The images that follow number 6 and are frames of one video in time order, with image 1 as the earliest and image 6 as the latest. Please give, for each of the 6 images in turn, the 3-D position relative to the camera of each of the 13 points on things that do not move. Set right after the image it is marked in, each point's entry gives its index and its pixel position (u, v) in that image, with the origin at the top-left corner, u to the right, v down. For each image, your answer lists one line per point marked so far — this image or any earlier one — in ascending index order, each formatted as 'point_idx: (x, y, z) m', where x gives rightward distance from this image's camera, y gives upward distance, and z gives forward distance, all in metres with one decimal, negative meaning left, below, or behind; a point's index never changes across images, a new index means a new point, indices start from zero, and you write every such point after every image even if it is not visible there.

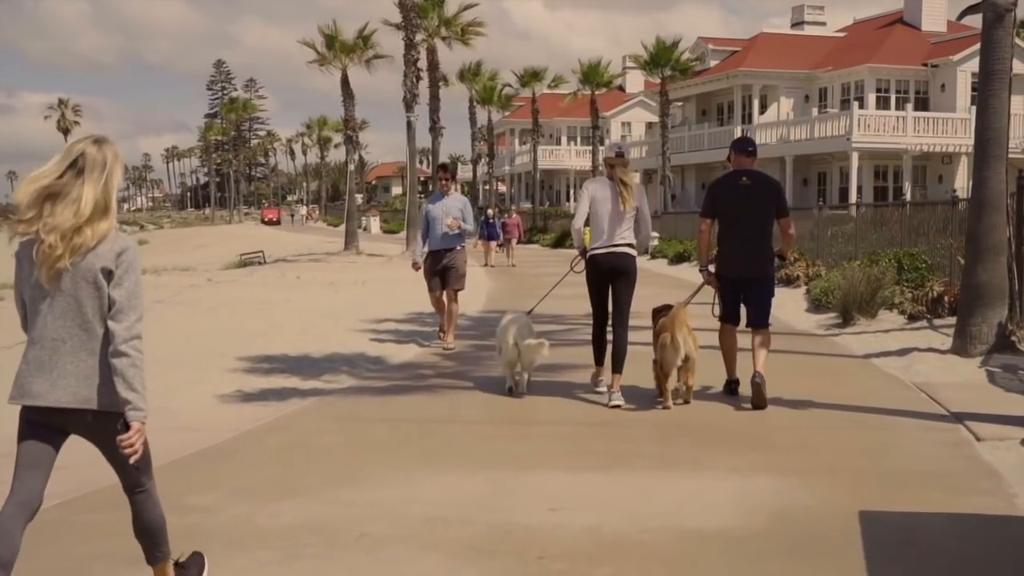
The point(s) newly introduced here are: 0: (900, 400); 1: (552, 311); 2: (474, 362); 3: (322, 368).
0: (+3.0, -0.9, +8.4) m
1: (+0.6, -0.3, +16.8) m
2: (-0.4, -0.8, +11.1) m
3: (-1.8, -0.8, +10.5) m
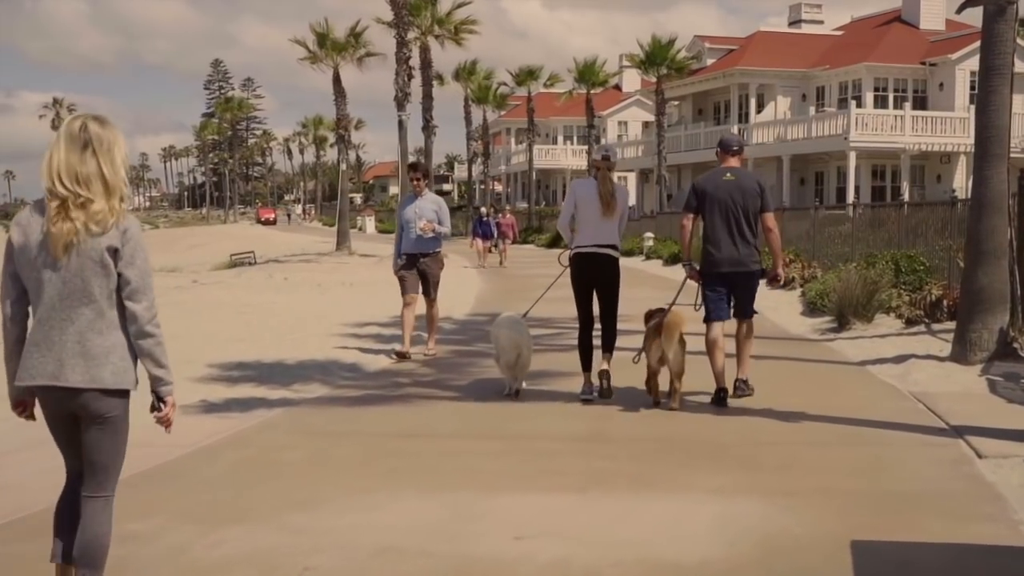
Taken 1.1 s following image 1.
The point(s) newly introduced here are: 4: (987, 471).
0: (+2.8, -0.9, +7.9) m
1: (+0.4, -0.4, +16.4) m
2: (-0.6, -0.8, +10.7) m
3: (-2.0, -0.8, +10.0) m
4: (+2.6, -1.0, +6.1) m
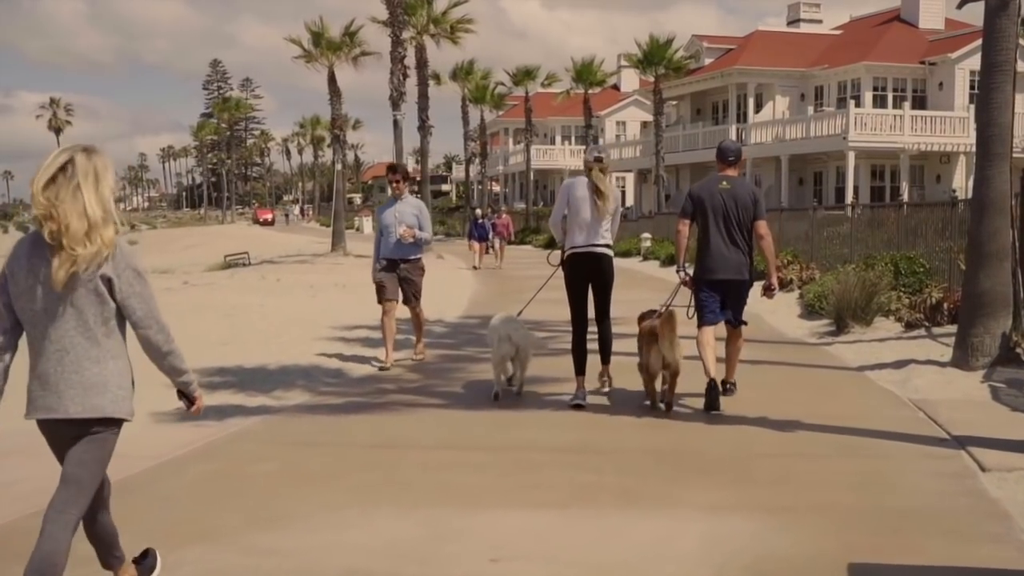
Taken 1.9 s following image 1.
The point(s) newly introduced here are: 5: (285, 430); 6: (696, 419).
0: (+2.7, -0.9, +7.7) m
1: (+0.3, -0.4, +16.1) m
2: (-0.7, -0.8, +10.4) m
3: (-2.1, -0.8, +9.7) m
4: (+2.5, -1.1, +5.8) m
5: (-1.6, -1.0, +7.6) m
6: (+1.3, -0.9, +7.9) m
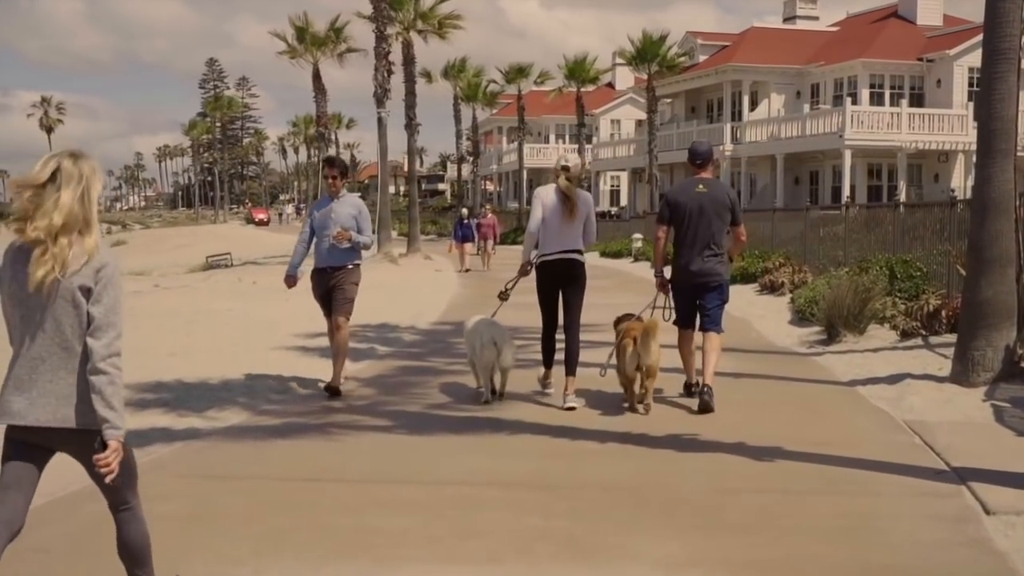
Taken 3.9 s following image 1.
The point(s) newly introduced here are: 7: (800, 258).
0: (+2.4, -1.0, +6.9) m
1: (0.0, -0.5, +15.3) m
2: (-1.0, -0.9, +9.6) m
3: (-2.4, -0.9, +8.9) m
4: (+2.2, -1.1, +5.0) m
5: (-1.9, -1.1, +6.8) m
6: (+1.0, -1.0, +7.1) m
7: (+5.1, +0.5, +19.5) m
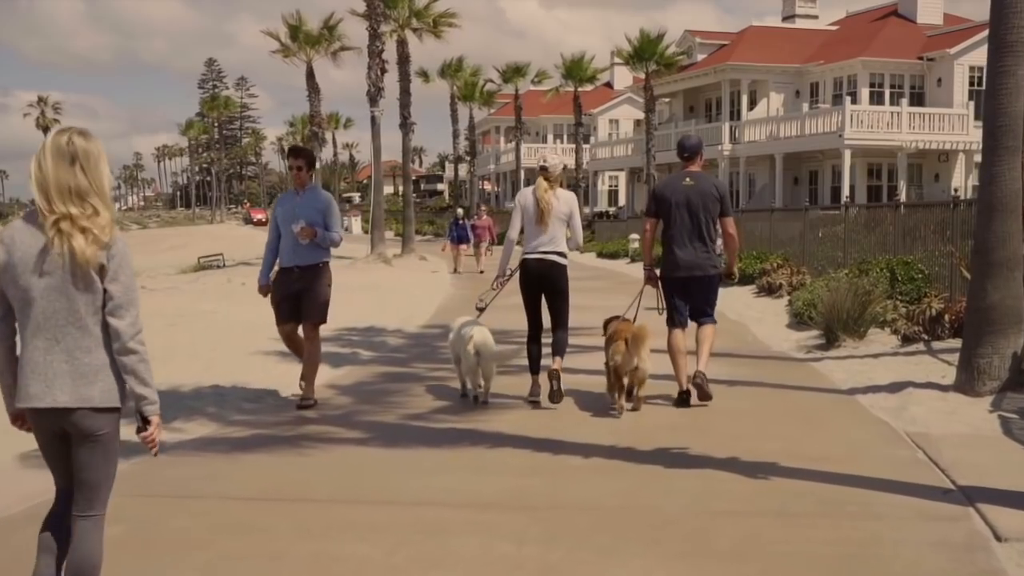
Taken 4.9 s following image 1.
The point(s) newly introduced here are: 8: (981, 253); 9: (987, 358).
0: (+2.2, -1.0, +6.4) m
1: (-0.1, -0.5, +14.8) m
2: (-1.2, -0.9, +9.2) m
3: (-2.6, -0.9, +8.5) m
4: (+2.1, -1.2, +4.6) m
5: (-2.0, -1.1, +6.4) m
6: (+0.9, -1.0, +6.7) m
7: (+5.0, +0.5, +19.0) m
8: (+3.5, +0.3, +8.3) m
9: (+3.5, -0.5, +8.2) m
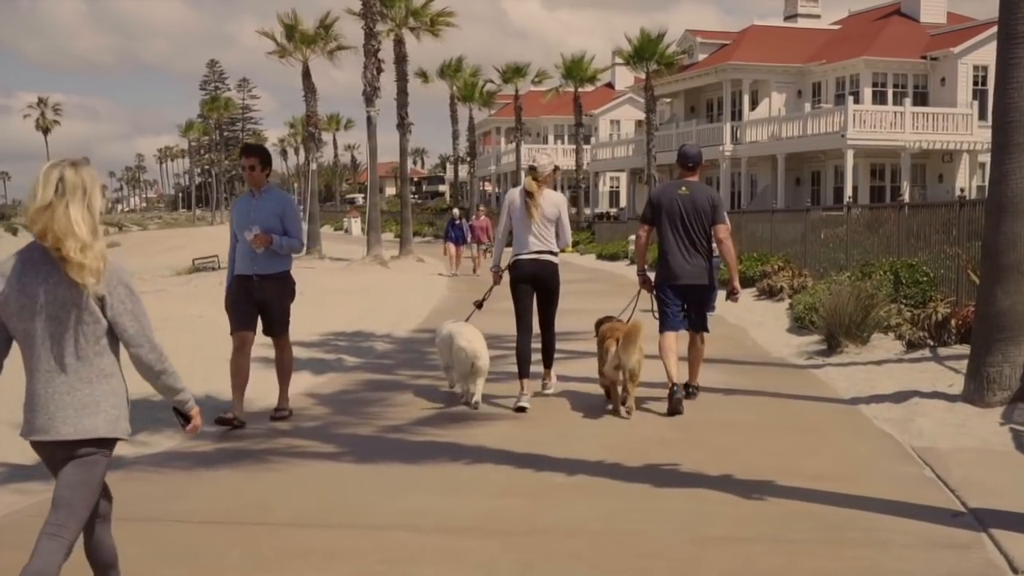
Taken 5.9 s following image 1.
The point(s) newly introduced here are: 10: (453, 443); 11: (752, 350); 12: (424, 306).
0: (+2.1, -1.1, +6.0) m
1: (-0.2, -0.6, +14.4) m
2: (-1.3, -1.0, +8.8) m
3: (-2.7, -1.0, +8.1) m
4: (+1.9, -1.2, +4.1) m
5: (-2.2, -1.1, +6.0) m
6: (+0.8, -1.1, +6.3) m
7: (+4.9, +0.4, +18.6) m
8: (+3.4, +0.2, +7.8) m
9: (+3.4, -0.6, +7.7) m
10: (-0.4, -1.1, +7.3) m
11: (+2.6, -0.7, +12.0) m
12: (-1.6, -0.3, +19.5) m
